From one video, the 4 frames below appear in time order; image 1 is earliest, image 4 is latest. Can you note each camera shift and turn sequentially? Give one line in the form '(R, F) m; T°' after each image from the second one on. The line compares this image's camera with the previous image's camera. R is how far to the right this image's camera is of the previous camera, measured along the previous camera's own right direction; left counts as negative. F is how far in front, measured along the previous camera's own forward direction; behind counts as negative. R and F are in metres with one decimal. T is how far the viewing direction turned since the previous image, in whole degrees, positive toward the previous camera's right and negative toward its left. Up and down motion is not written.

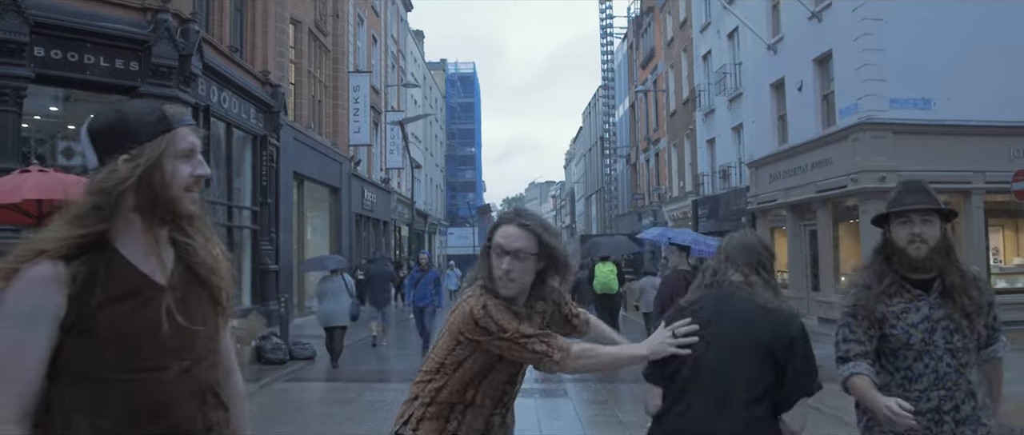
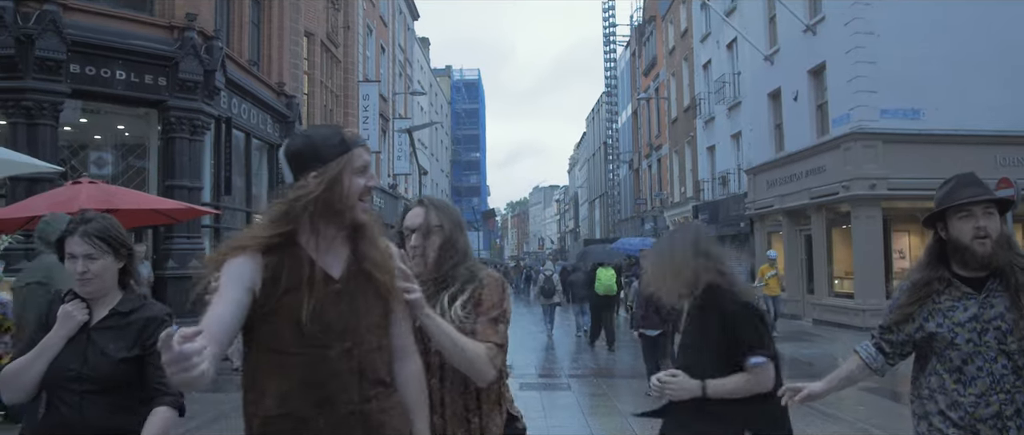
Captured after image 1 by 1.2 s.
(0.0, -0.7) m; 0°
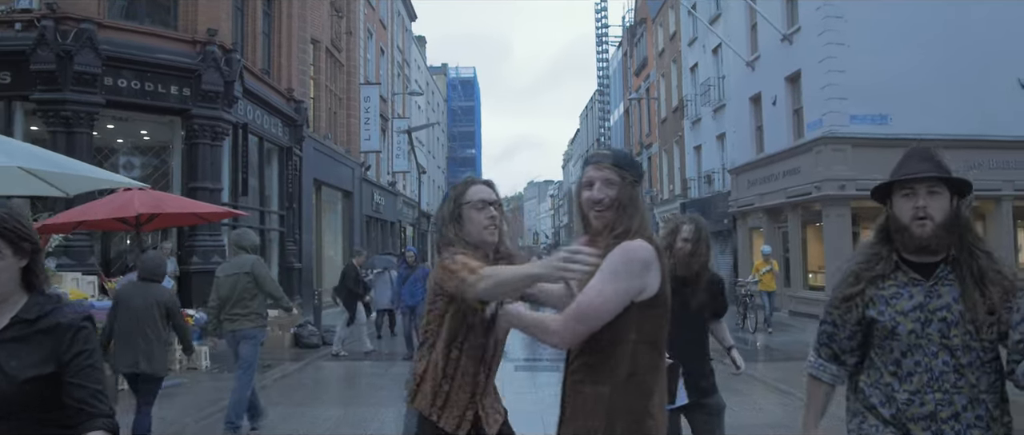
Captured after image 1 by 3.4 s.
(0.0, -1.1) m; 0°
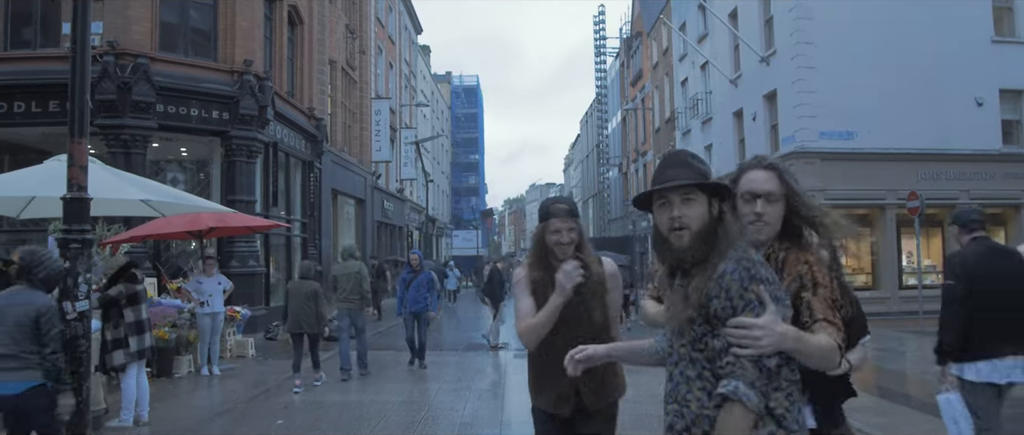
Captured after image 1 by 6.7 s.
(0.0, -1.8) m; 0°
